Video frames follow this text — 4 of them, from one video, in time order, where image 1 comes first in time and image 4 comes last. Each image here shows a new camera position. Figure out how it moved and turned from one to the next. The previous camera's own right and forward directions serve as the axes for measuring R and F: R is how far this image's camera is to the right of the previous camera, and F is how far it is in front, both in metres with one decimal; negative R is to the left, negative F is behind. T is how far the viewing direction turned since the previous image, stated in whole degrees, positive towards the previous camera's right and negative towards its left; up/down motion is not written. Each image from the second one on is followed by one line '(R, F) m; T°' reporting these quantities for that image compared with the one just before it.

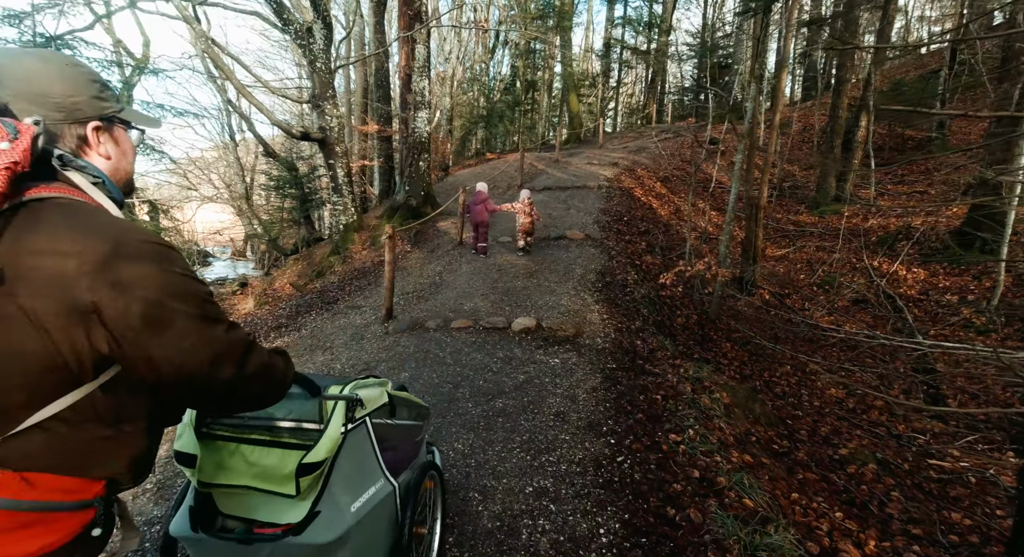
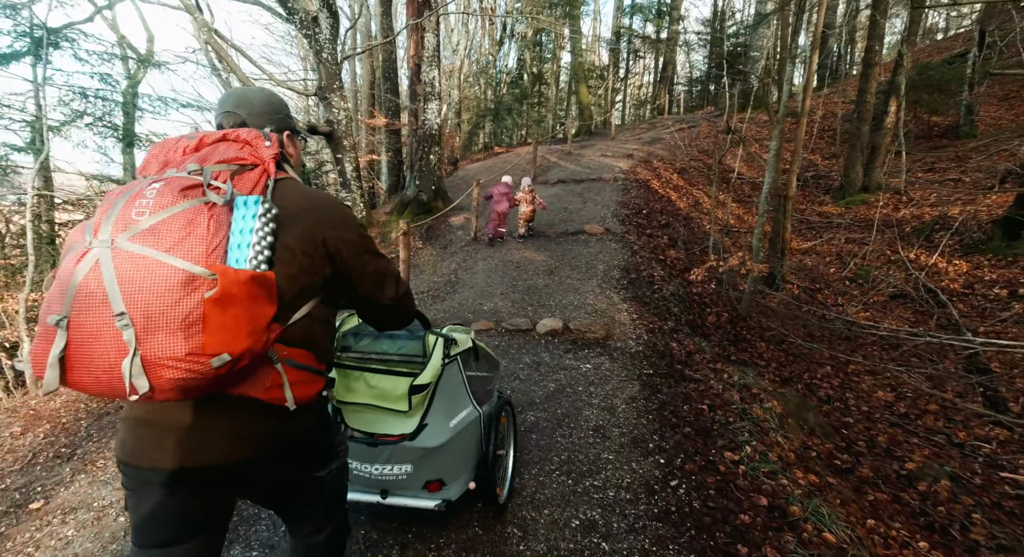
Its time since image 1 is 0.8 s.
(-0.2, +0.3) m; -1°
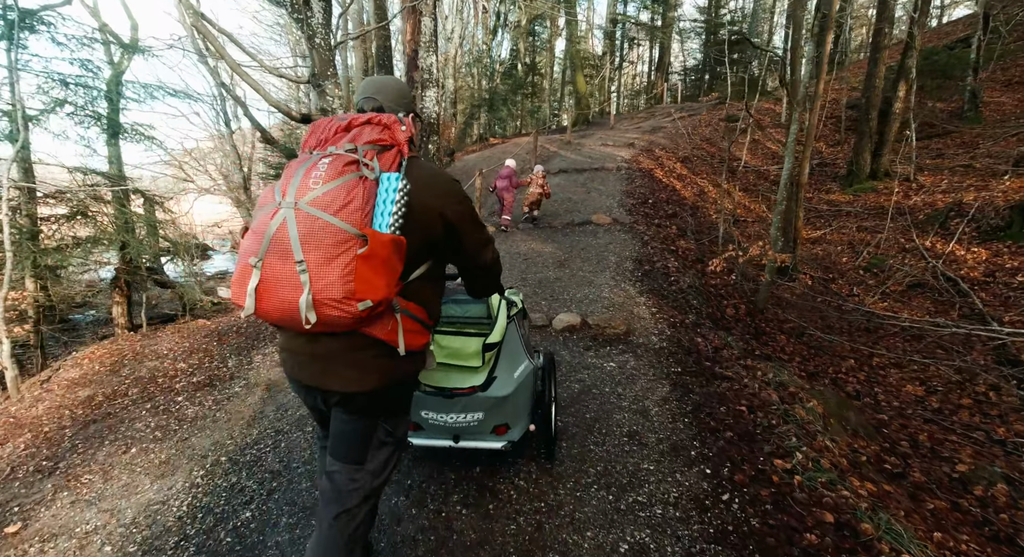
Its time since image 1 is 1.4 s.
(-0.2, +0.3) m; +1°
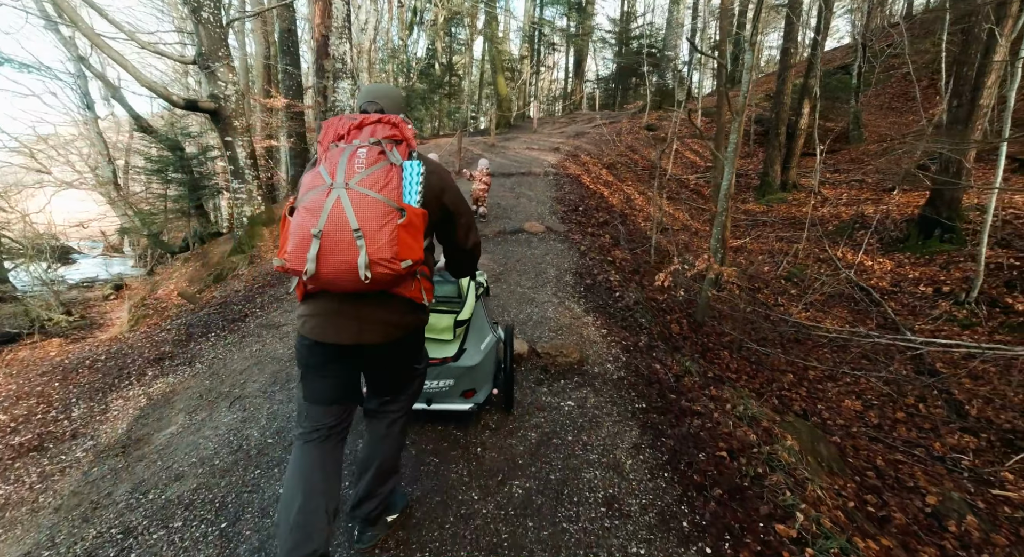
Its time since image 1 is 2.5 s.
(-0.1, +0.7) m; +10°
